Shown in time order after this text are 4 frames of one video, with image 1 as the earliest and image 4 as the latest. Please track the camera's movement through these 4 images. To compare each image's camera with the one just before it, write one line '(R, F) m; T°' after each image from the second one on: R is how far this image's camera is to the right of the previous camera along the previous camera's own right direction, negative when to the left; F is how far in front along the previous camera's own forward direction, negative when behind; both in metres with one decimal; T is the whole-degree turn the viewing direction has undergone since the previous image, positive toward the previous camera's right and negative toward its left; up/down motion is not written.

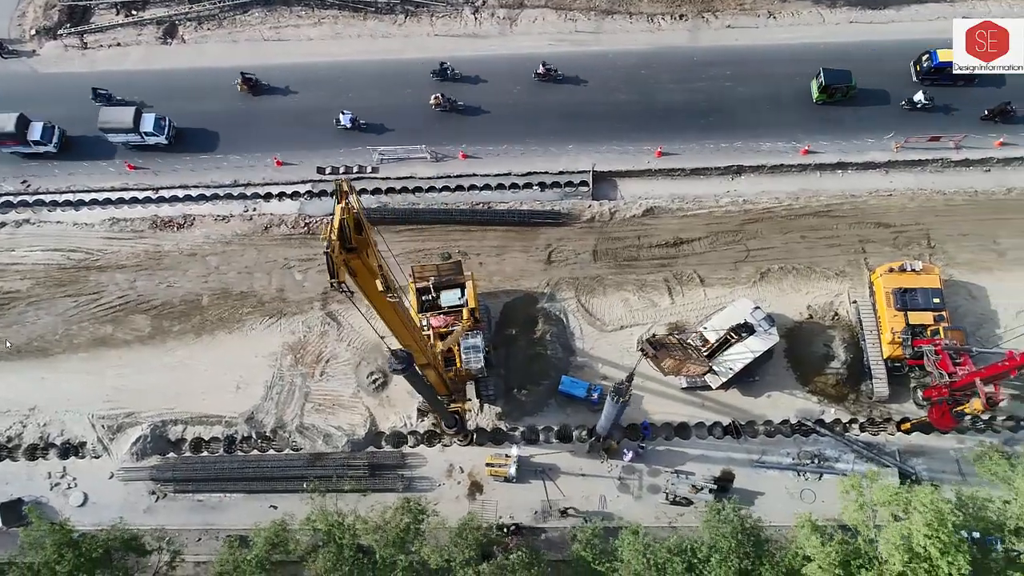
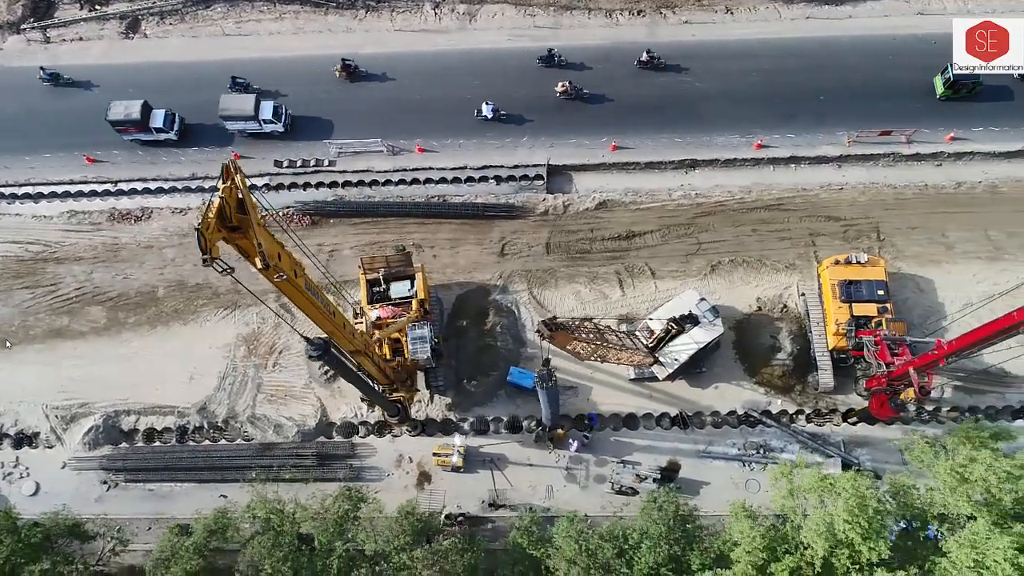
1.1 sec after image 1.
(+1.8, -0.3) m; 0°
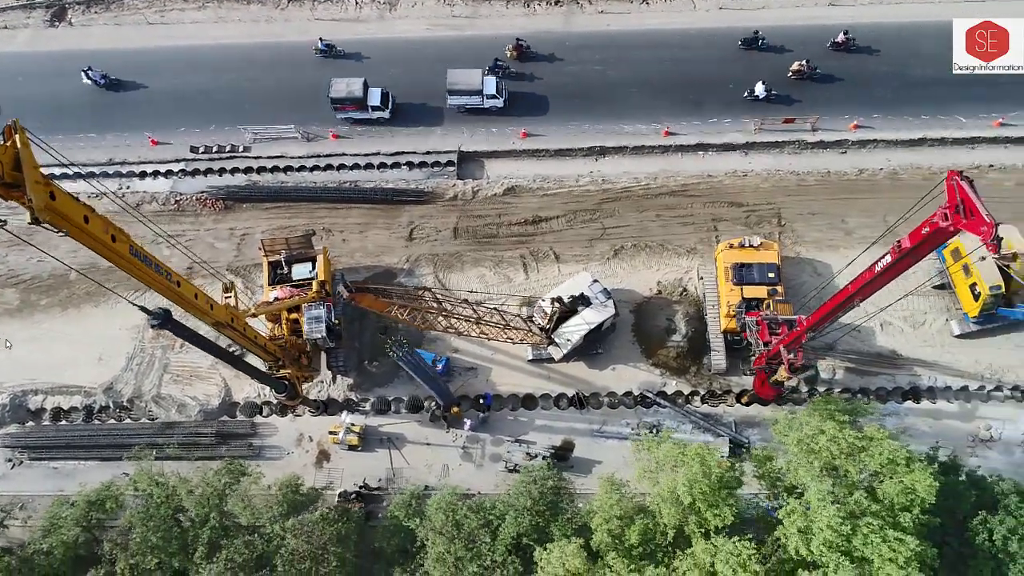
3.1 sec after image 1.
(+3.7, -0.5) m; 0°
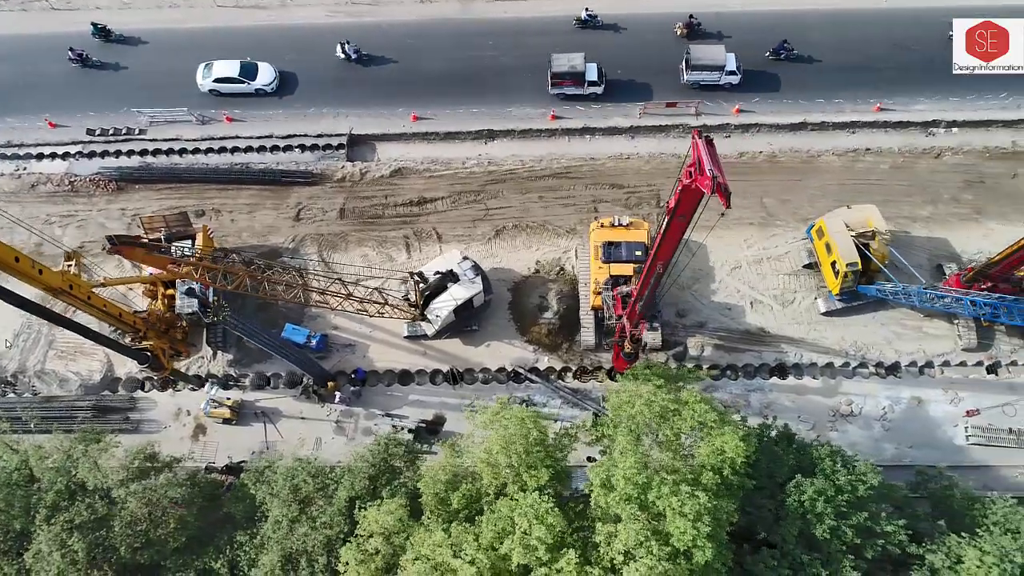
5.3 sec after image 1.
(+4.7, -0.7) m; 0°
